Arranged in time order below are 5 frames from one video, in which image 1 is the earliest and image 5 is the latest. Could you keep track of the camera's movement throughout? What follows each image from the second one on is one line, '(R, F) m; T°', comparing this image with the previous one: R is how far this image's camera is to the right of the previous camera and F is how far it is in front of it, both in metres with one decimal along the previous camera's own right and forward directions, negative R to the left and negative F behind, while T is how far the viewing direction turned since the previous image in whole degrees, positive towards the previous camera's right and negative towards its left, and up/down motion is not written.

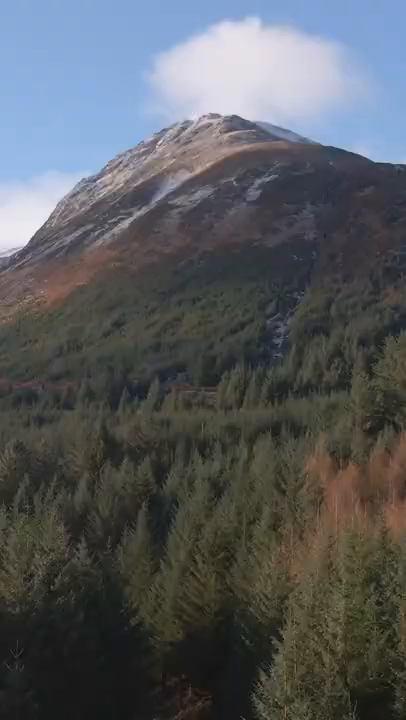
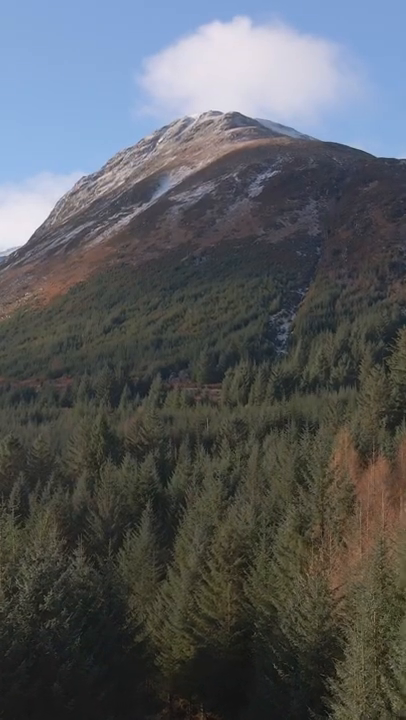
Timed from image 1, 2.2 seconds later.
(-0.7, +4.5) m; 0°
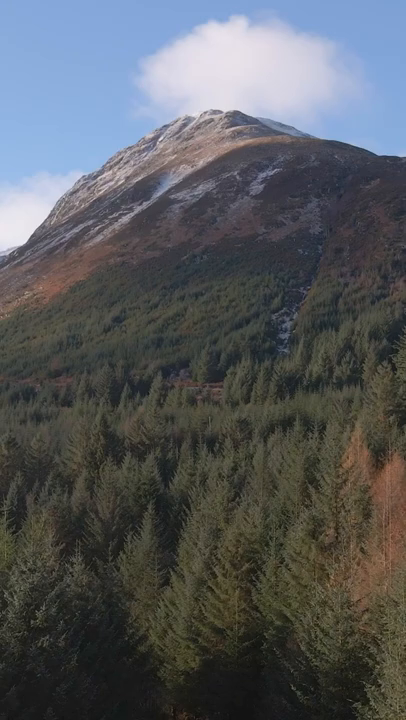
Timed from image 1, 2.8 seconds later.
(-0.3, +1.9) m; 0°
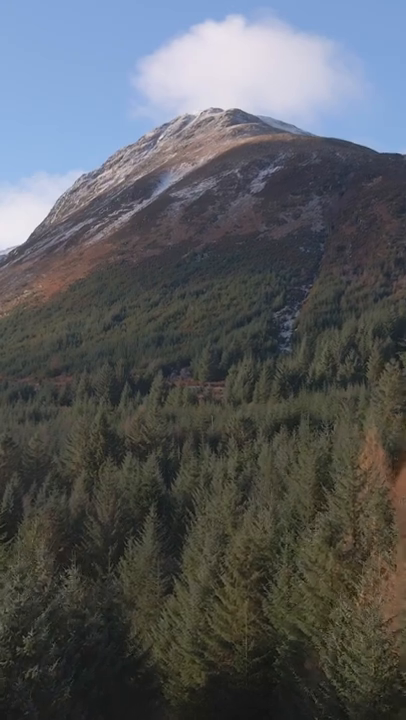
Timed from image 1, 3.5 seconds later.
(-0.3, +2.2) m; 0°
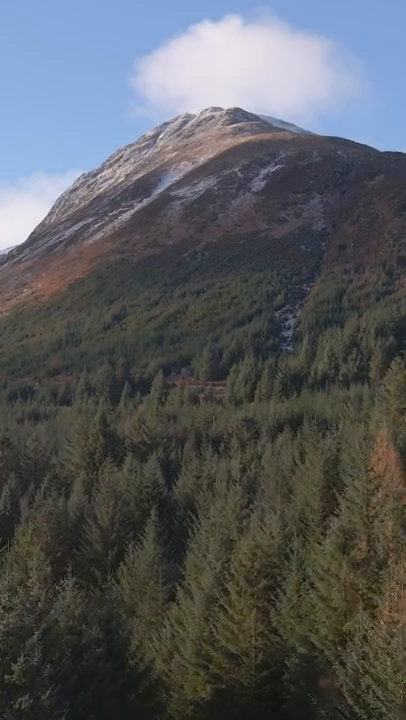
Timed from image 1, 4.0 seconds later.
(-0.2, +1.5) m; 0°
